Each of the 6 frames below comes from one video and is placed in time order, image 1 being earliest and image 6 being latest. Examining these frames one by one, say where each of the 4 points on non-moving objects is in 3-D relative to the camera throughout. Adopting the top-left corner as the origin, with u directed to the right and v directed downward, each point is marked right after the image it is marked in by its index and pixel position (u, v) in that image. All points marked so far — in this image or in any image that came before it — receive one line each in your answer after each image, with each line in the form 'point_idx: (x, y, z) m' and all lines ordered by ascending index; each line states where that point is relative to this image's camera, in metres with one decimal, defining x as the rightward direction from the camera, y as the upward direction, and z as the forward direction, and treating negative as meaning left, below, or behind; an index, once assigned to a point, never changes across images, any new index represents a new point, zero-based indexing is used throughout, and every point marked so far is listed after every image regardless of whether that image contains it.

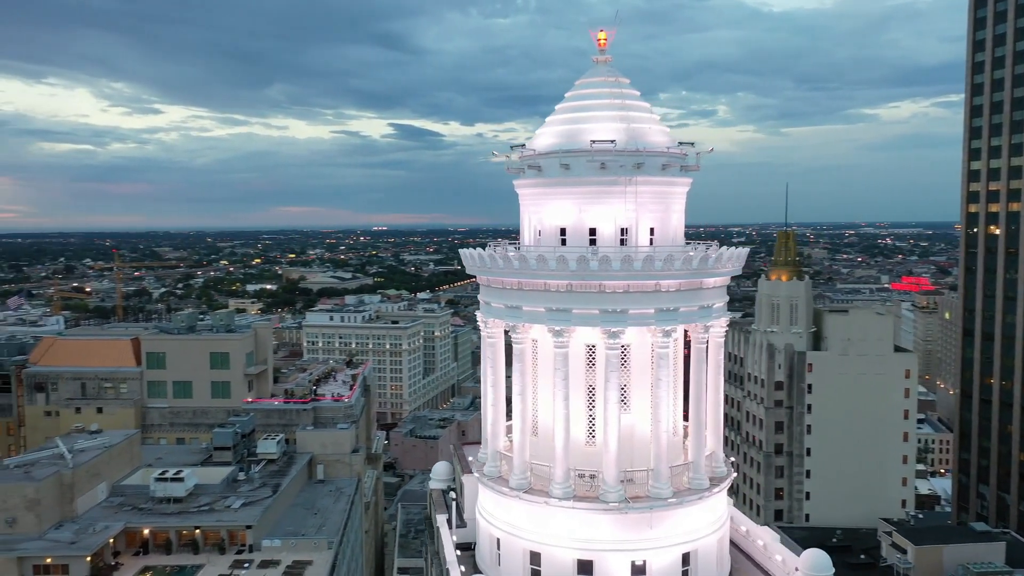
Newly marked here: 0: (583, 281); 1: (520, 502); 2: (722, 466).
0: (+1.0, +0.1, +11.6) m
1: (+0.1, -3.3, +12.3) m
2: (+3.4, -2.9, +12.9) m
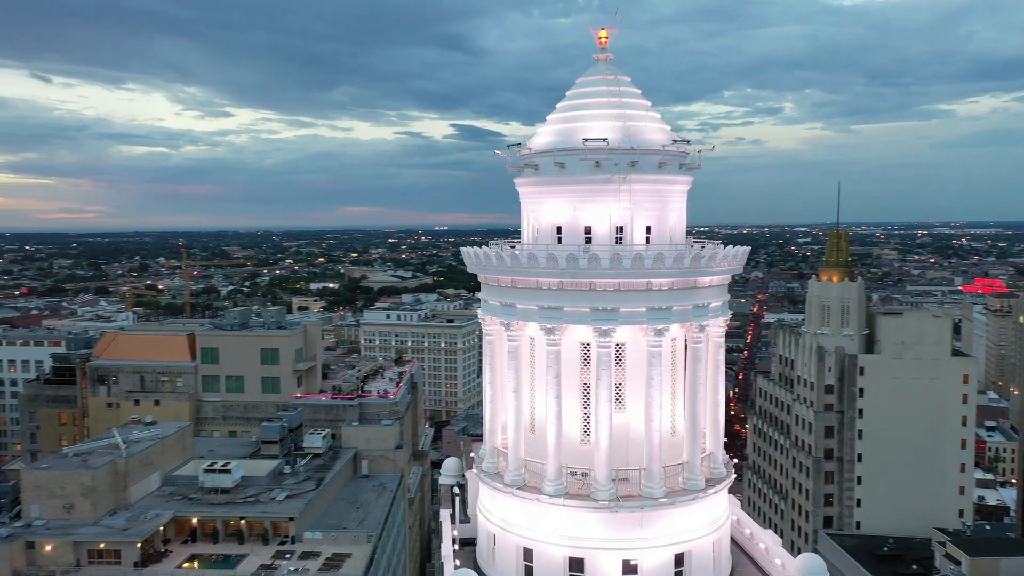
0: (+0.9, +0.1, +11.6) m
1: (0.0, -3.2, +12.4) m
2: (+3.3, -2.9, +12.8) m
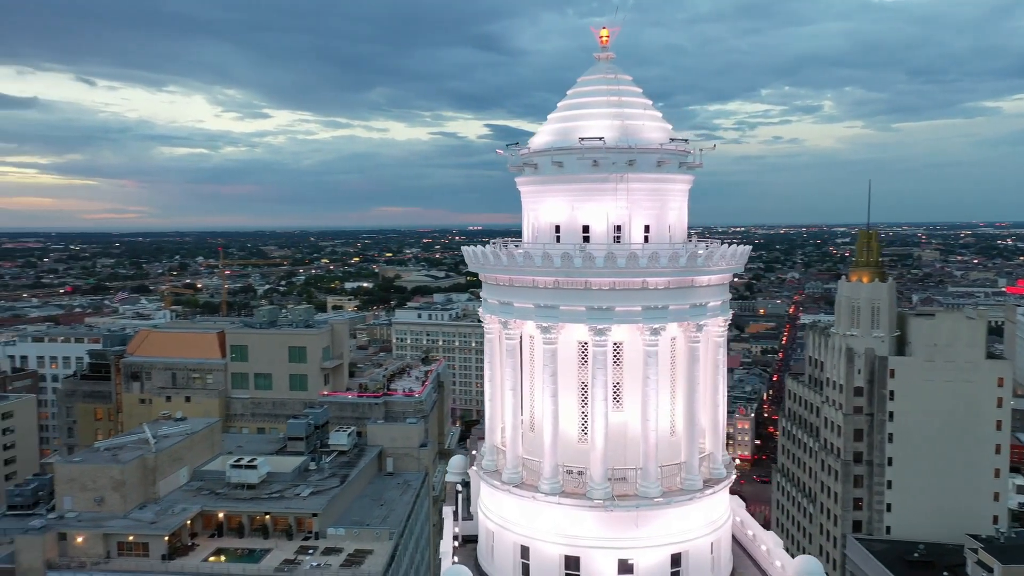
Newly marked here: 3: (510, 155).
0: (+0.8, +0.2, +11.7) m
1: (0.0, -3.2, +12.5) m
2: (+3.3, -2.9, +12.7) m
3: (0.0, +2.3, +13.6) m
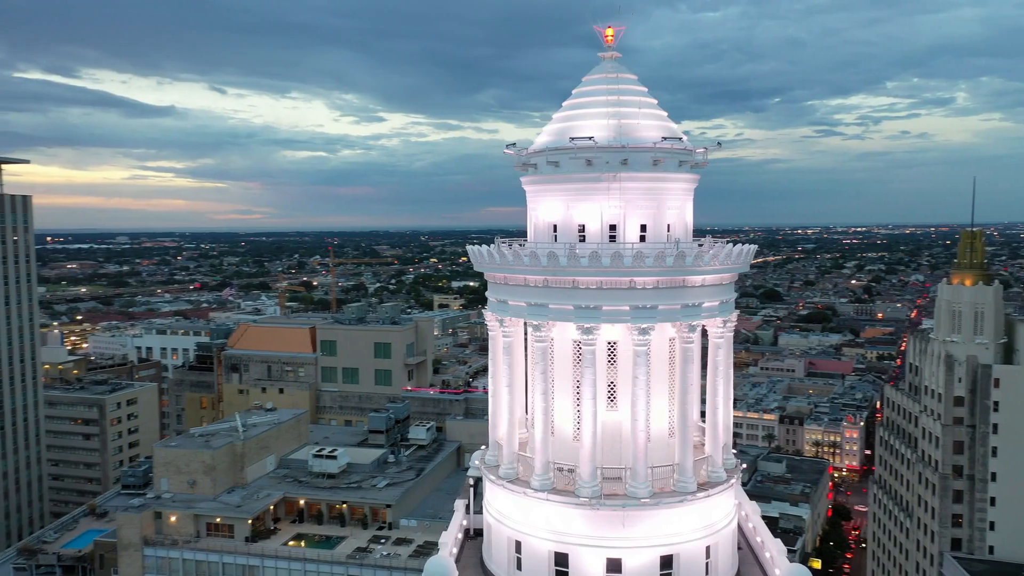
0: (+0.7, +0.2, +11.8) m
1: (-0.1, -3.2, +12.7) m
2: (+3.2, -2.9, +12.5) m
3: (+0.1, +2.3, +13.8) m
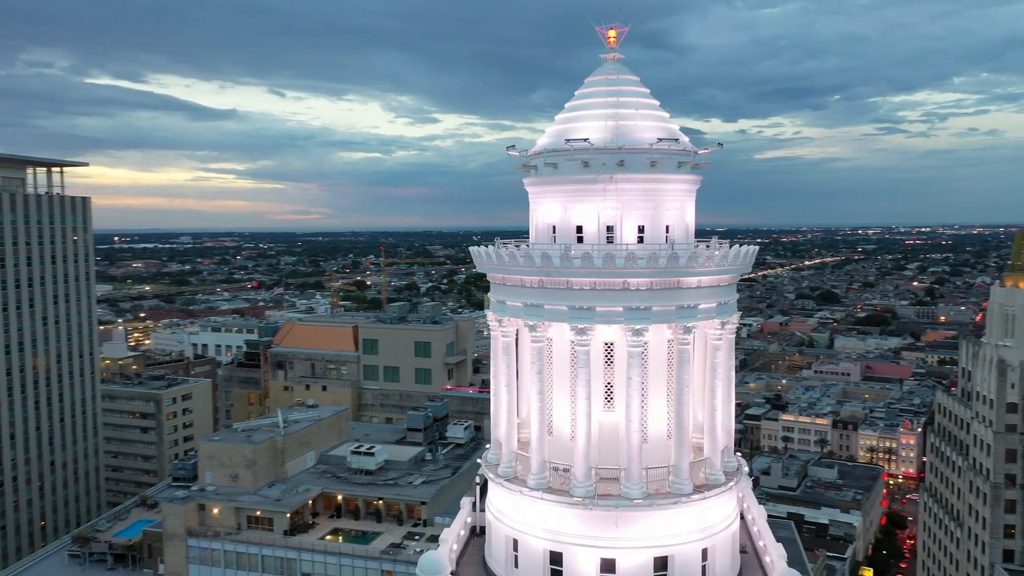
0: (+0.6, +0.2, +11.9) m
1: (-0.2, -3.2, +12.8) m
2: (+3.2, -2.9, +12.4) m
3: (+0.1, +2.3, +14.0) m
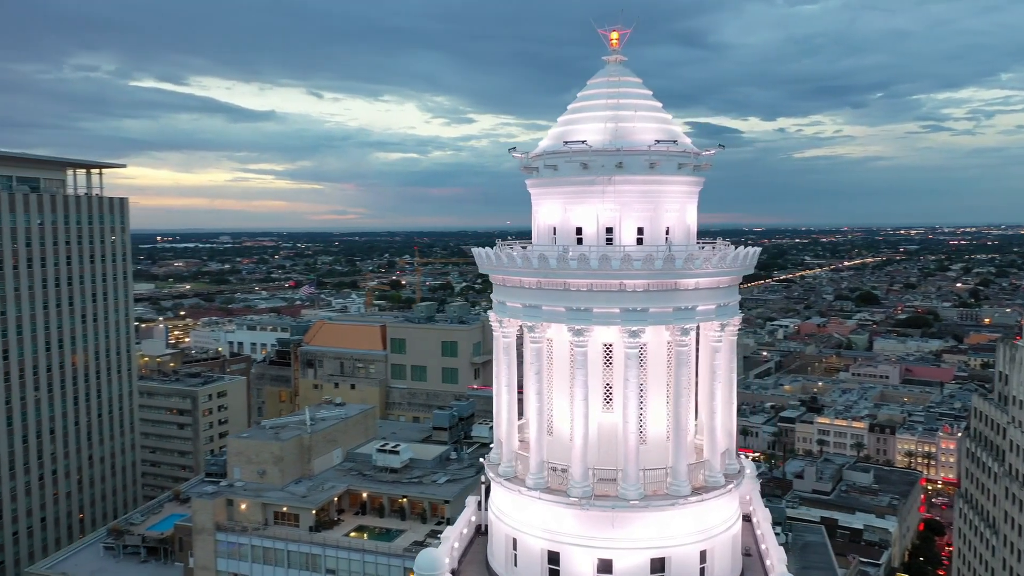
0: (+0.6, +0.1, +11.9) m
1: (-0.2, -3.2, +12.9) m
2: (+3.2, -2.9, +12.4) m
3: (+0.2, +2.3, +14.1) m
